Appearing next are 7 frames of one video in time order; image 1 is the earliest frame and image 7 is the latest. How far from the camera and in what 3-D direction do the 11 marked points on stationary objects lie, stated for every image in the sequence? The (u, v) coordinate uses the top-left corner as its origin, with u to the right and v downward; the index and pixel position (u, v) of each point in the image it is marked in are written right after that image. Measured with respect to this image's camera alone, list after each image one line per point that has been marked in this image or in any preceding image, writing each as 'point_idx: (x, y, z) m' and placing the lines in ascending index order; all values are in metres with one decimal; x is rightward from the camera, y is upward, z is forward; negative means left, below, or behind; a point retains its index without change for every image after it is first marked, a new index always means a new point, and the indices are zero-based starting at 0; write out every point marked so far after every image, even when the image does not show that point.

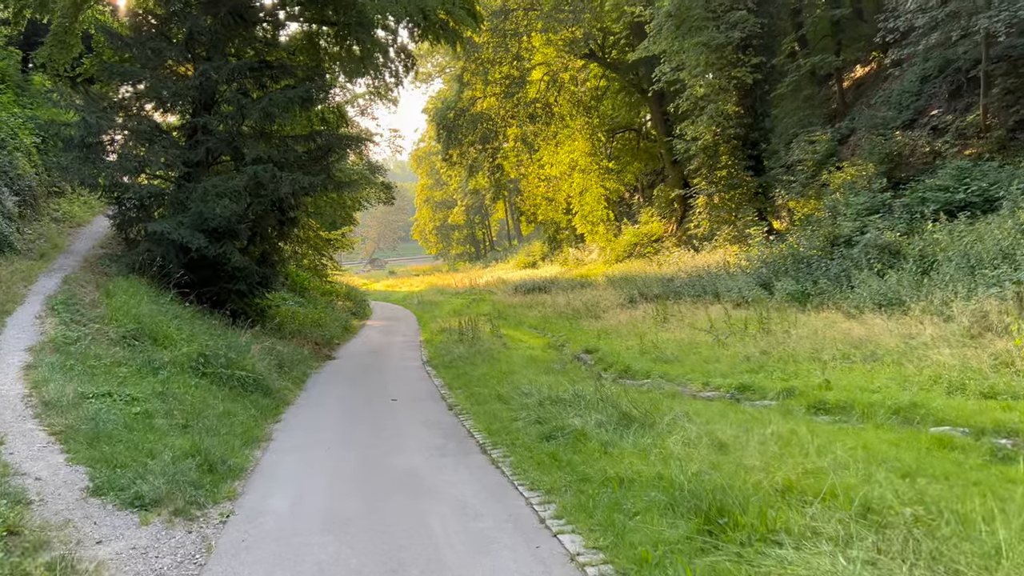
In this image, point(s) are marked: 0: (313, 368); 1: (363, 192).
0: (-2.6, -1.0, +10.2) m
1: (-3.8, +2.4, +19.9) m
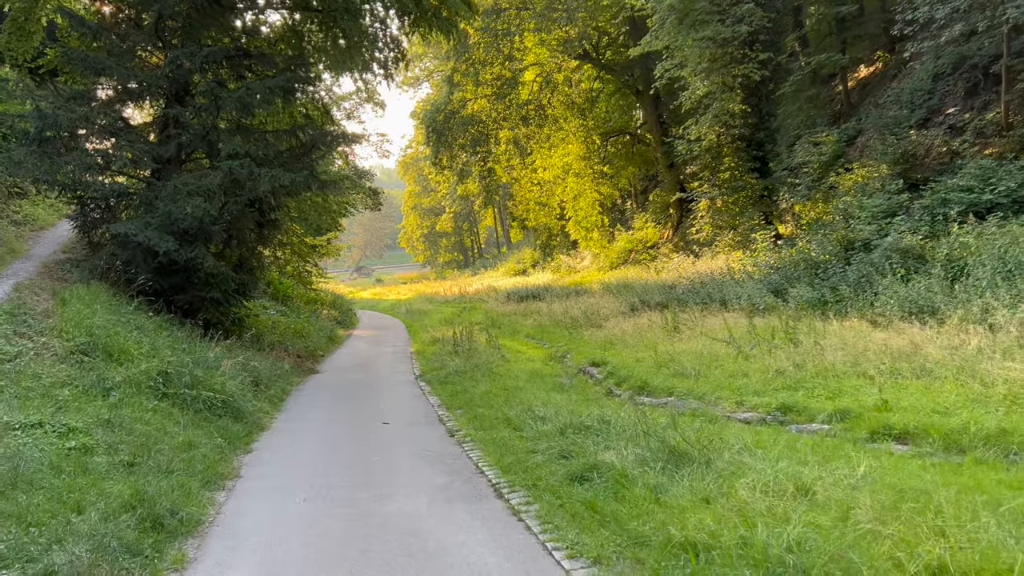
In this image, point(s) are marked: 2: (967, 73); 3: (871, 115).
0: (-2.5, -1.1, +9.2) m
1: (-3.9, +2.2, +18.9) m
2: (+9.2, +4.4, +16.0) m
3: (+8.2, +3.9, +18.1) m
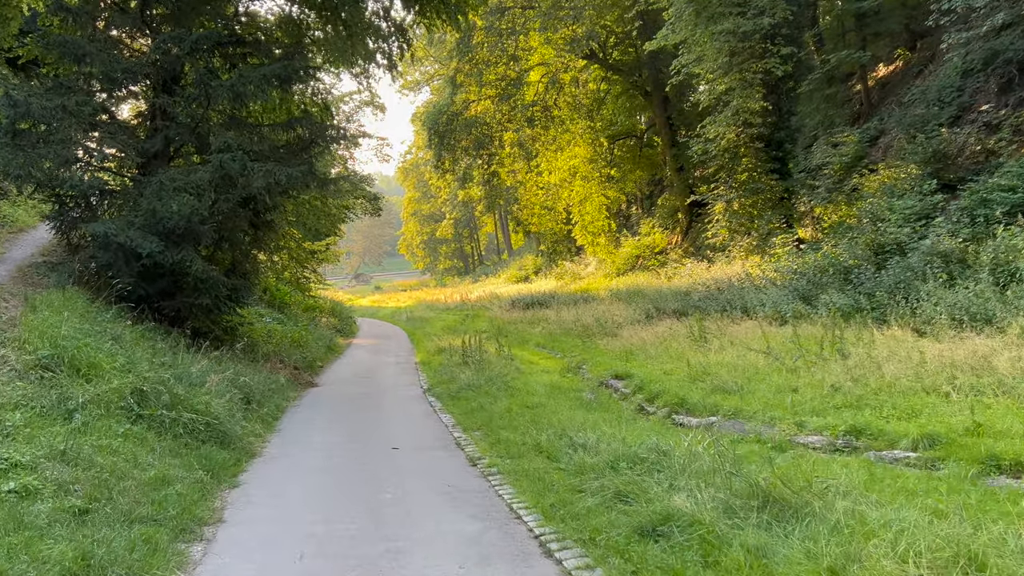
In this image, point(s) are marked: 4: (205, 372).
0: (-2.3, -1.2, +8.4) m
1: (-3.8, +2.0, +18.0) m
2: (+9.4, +4.2, +15.2) m
3: (+8.4, +3.8, +17.3) m
4: (-2.6, -0.7, +6.6) m
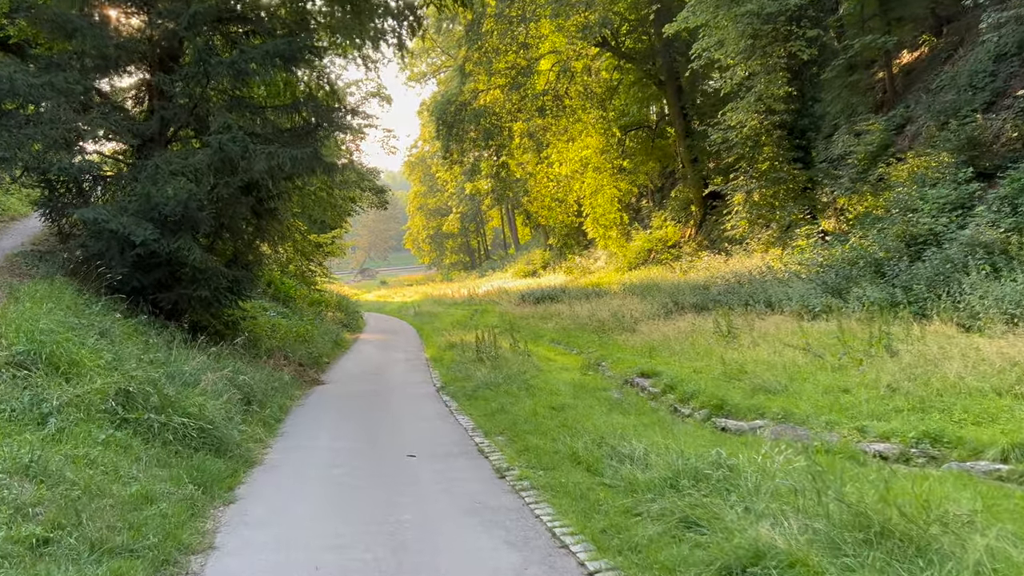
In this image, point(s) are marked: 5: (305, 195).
0: (-2.1, -1.1, +7.8) m
1: (-3.5, +2.2, +17.4) m
2: (+9.7, +4.3, +14.5) m
3: (+8.7, +3.9, +16.6) m
4: (-2.4, -0.6, +6.0) m
5: (-3.6, +1.6, +13.6) m
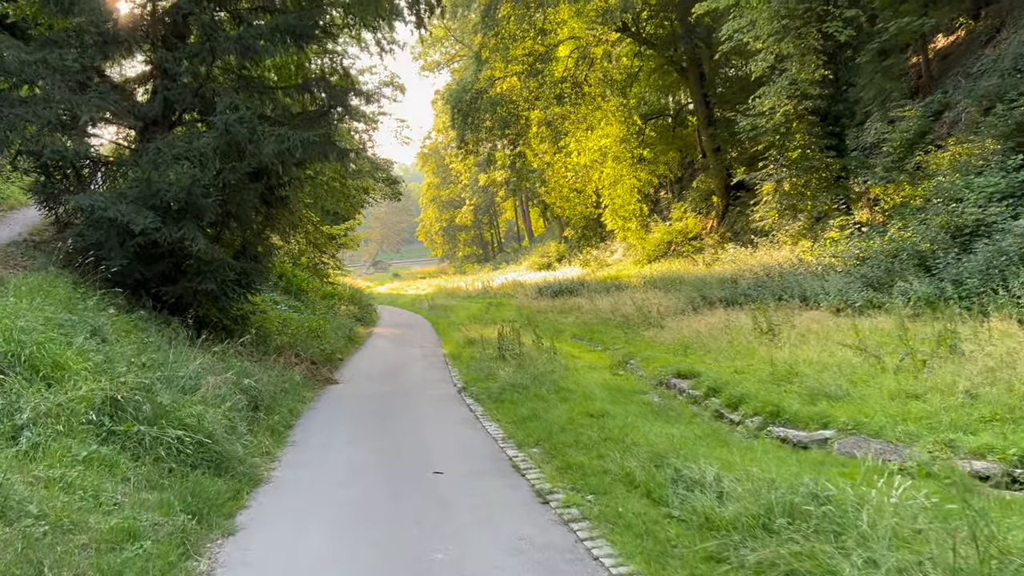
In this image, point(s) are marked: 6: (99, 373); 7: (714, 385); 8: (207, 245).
0: (-1.9, -1.0, +7.2) m
1: (-3.1, +2.3, +16.8) m
2: (+10.0, +4.4, +13.7) m
3: (+9.1, +4.1, +15.8) m
4: (-2.1, -0.6, +5.4) m
5: (-3.2, +1.7, +13.0) m
6: (-2.4, -0.5, +4.7) m
7: (+1.9, -0.9, +7.4) m
8: (-3.1, +0.4, +7.9) m
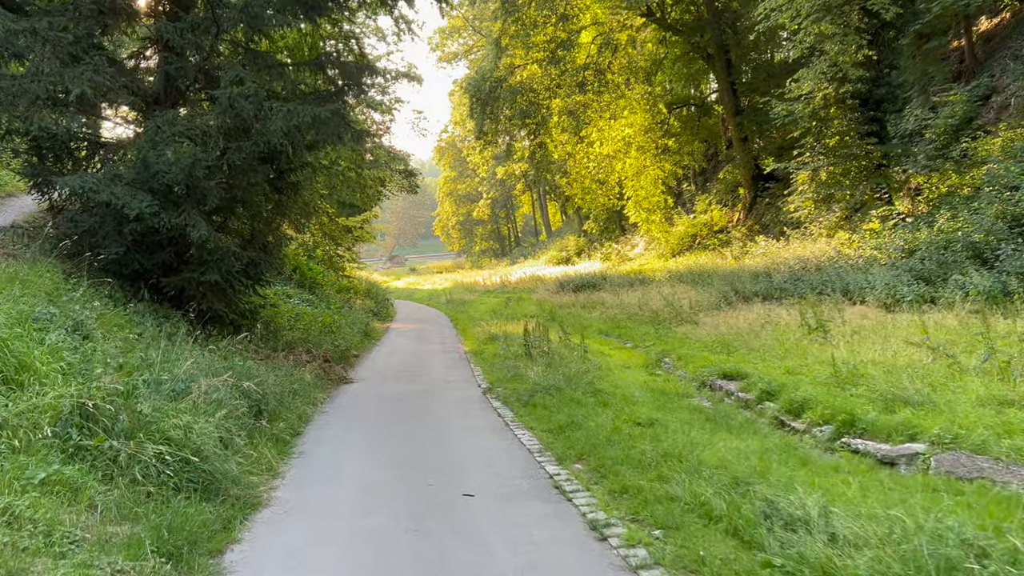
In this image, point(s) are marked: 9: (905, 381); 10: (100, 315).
0: (-1.6, -1.0, +6.5) m
1: (-2.6, +2.5, +16.2) m
2: (+10.4, +4.5, +12.7) m
3: (+9.5, +4.2, +14.9) m
4: (-1.9, -0.5, +4.7) m
5: (-2.8, +1.8, +12.3) m
6: (-2.2, -0.4, +4.0) m
7: (+2.2, -0.8, +6.6) m
8: (-2.8, +0.5, +7.2) m
9: (+3.0, -0.7, +6.1) m
10: (-2.9, -0.2, +5.6) m
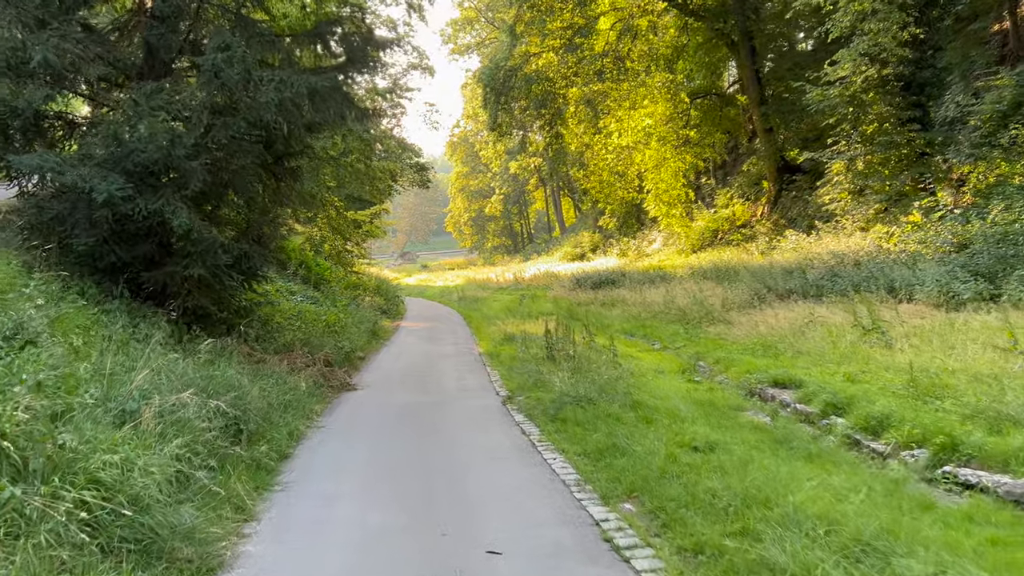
0: (-1.4, -0.9, +5.6) m
1: (-2.3, +2.5, +15.3) m
2: (+10.7, +4.6, +11.7) m
3: (+9.8, +4.2, +13.8) m
4: (-1.7, -0.5, +3.9) m
5: (-2.6, +1.9, +11.5) m
6: (-2.1, -0.4, +3.1) m
7: (+2.3, -0.8, +5.7) m
8: (-2.6, +0.5, +6.4) m
9: (+3.2, -0.7, +5.1) m
10: (-2.7, -0.1, +4.7) m
